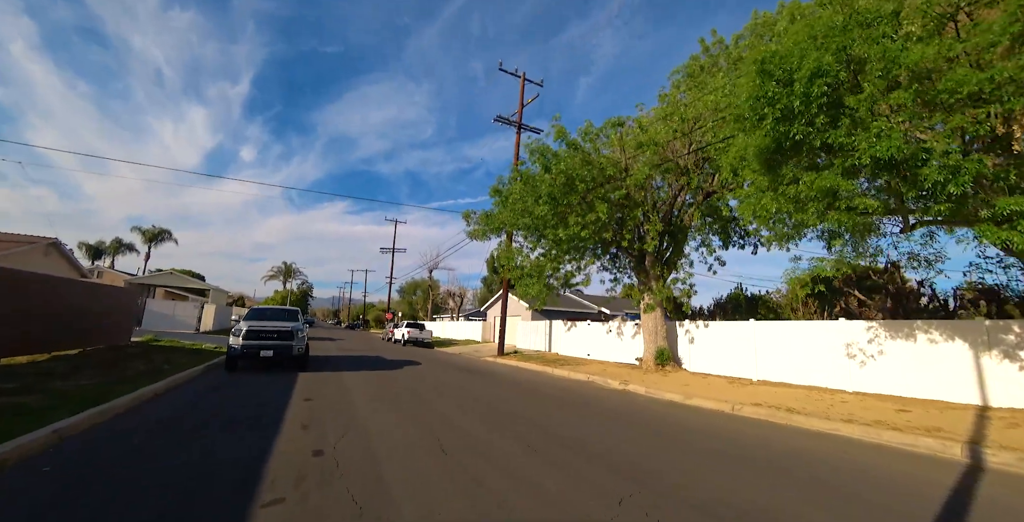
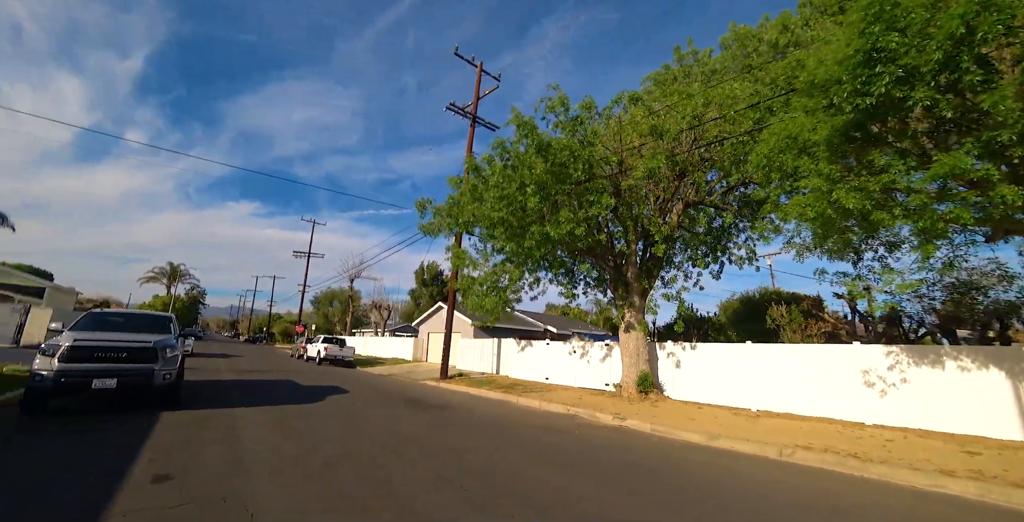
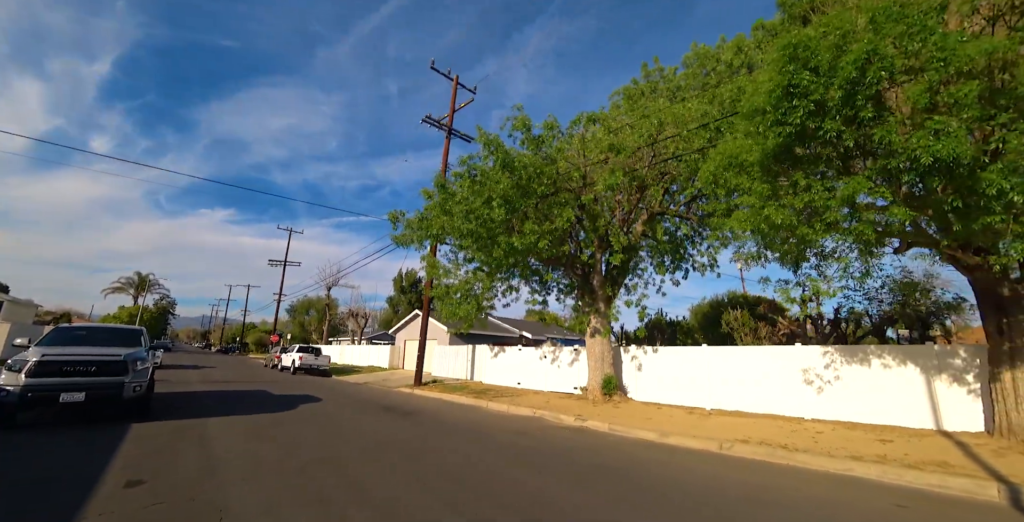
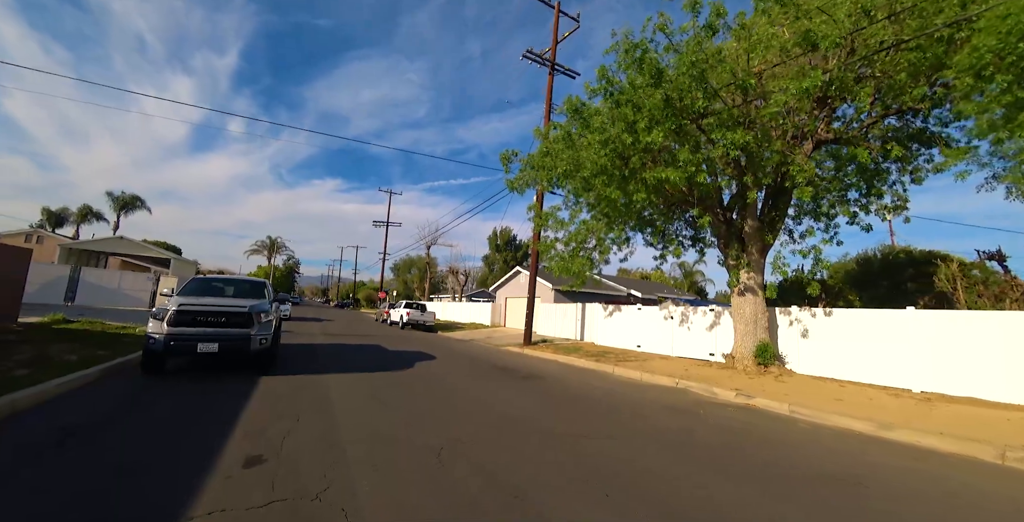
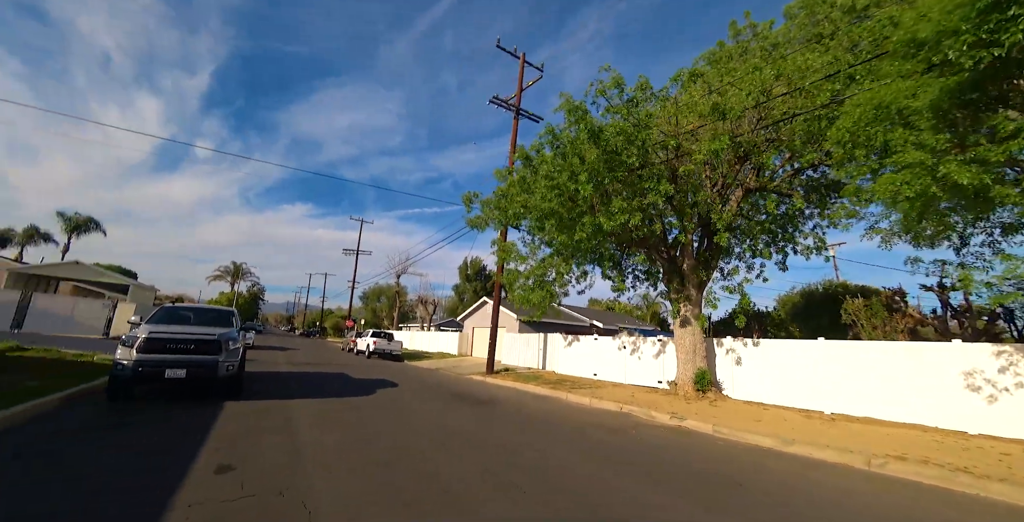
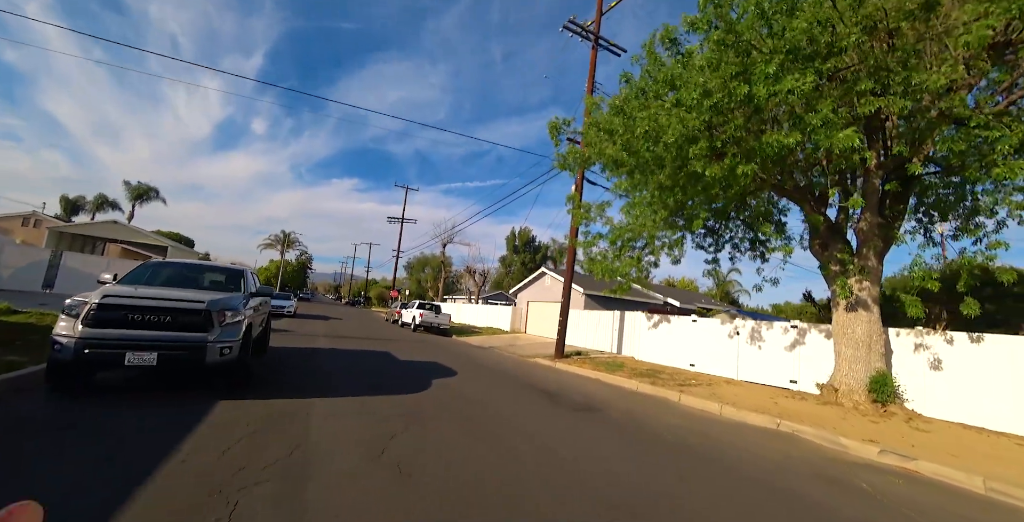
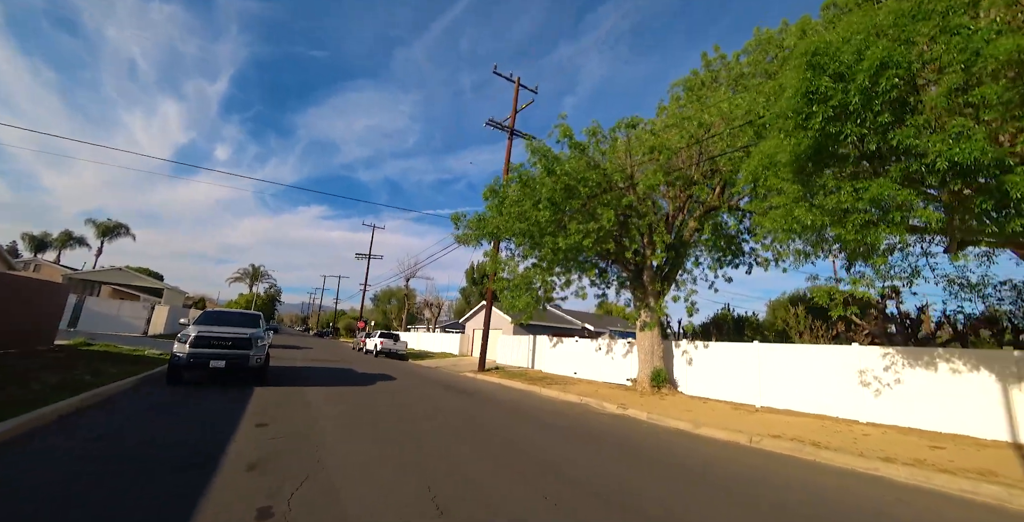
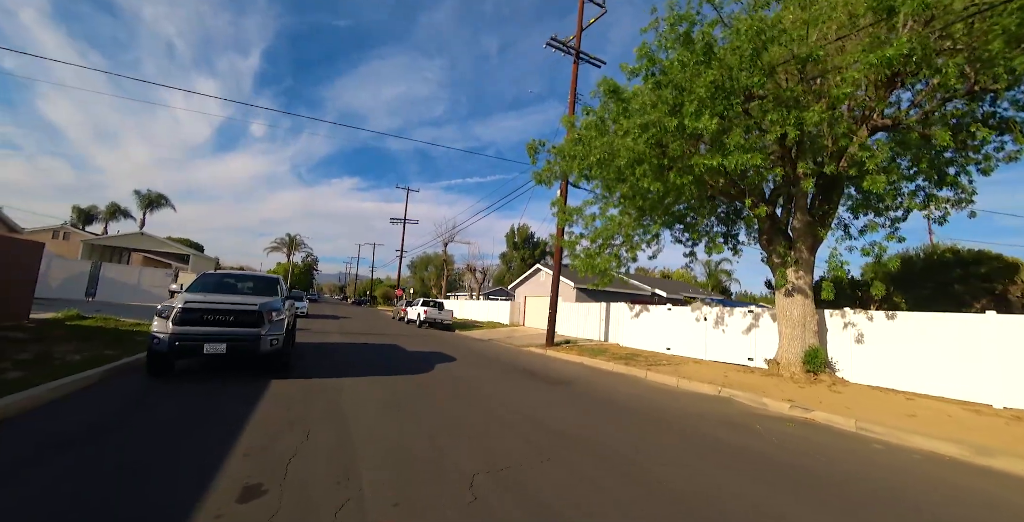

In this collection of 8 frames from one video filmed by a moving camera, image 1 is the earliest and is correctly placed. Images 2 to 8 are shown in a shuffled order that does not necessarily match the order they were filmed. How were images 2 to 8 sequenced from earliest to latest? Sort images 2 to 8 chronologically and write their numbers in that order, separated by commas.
7, 3, 2, 5, 4, 8, 6
